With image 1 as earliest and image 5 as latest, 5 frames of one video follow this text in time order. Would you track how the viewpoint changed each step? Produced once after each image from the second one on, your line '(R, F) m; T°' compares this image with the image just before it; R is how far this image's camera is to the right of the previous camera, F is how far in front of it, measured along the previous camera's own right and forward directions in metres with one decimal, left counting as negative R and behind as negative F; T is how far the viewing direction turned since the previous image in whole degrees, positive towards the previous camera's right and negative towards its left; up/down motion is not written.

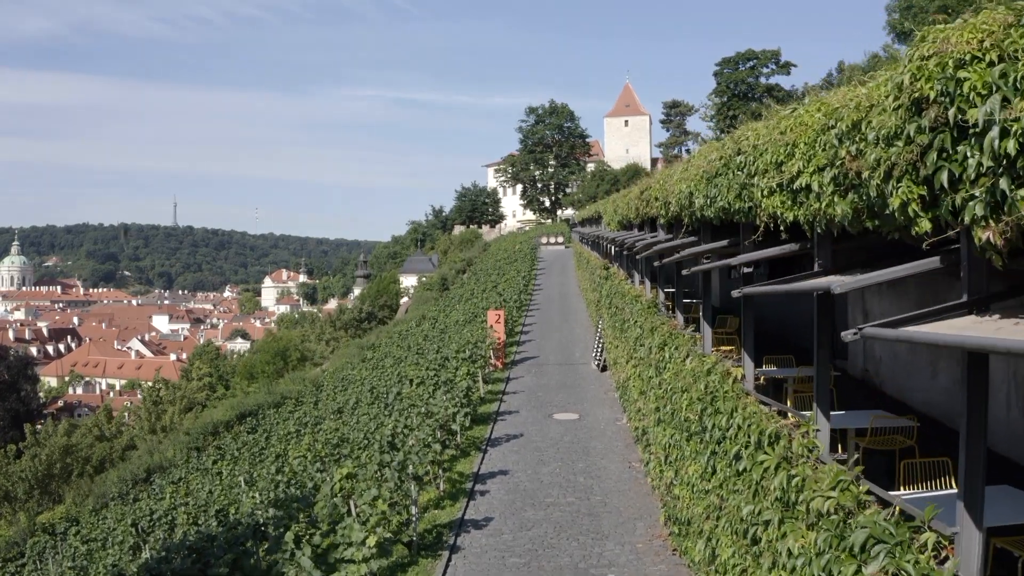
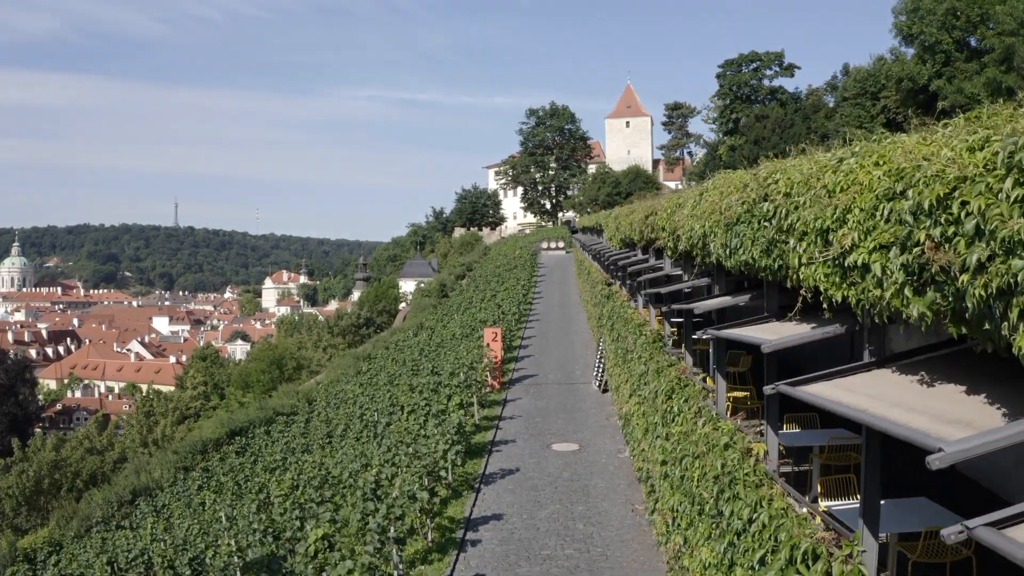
(+0.1, +0.8) m; 0°
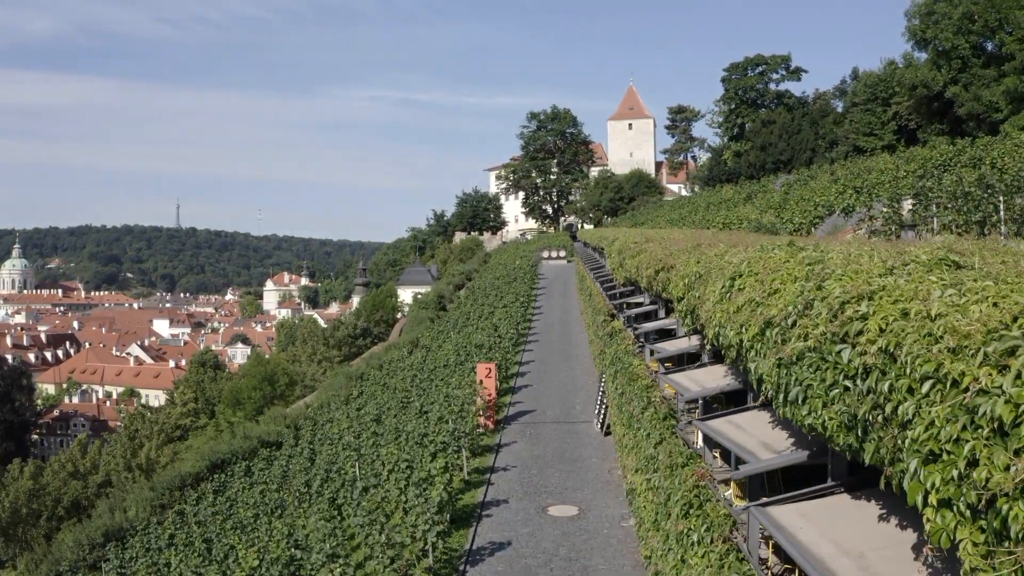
(+0.2, +1.4) m; 0°
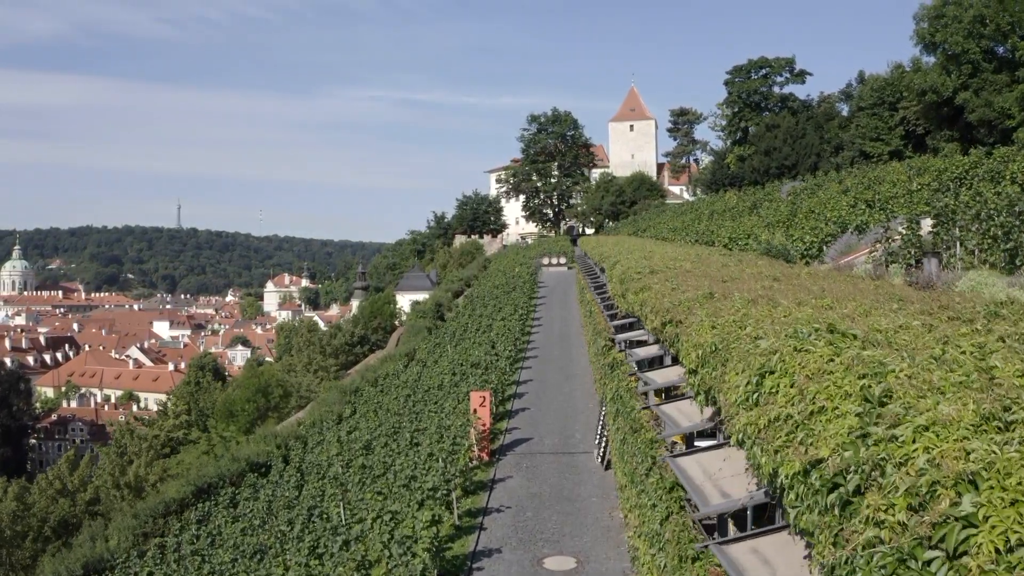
(+0.1, +0.9) m; 0°
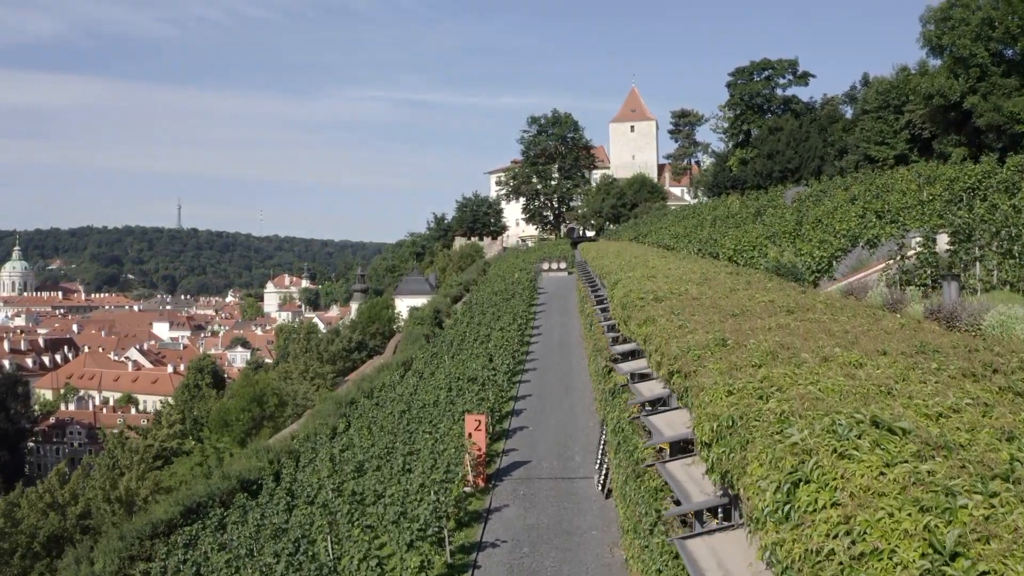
(+0.1, +0.7) m; 0°
